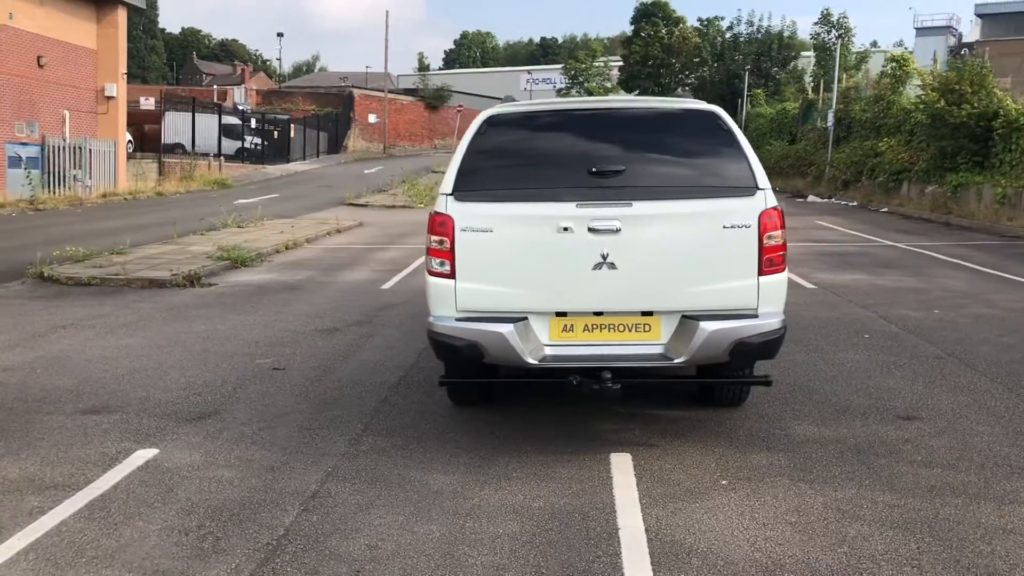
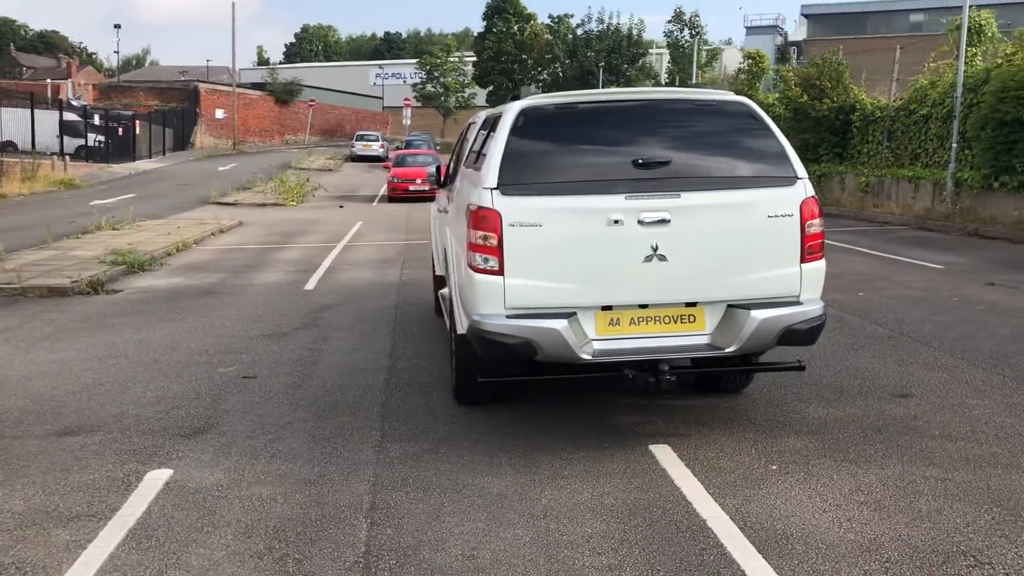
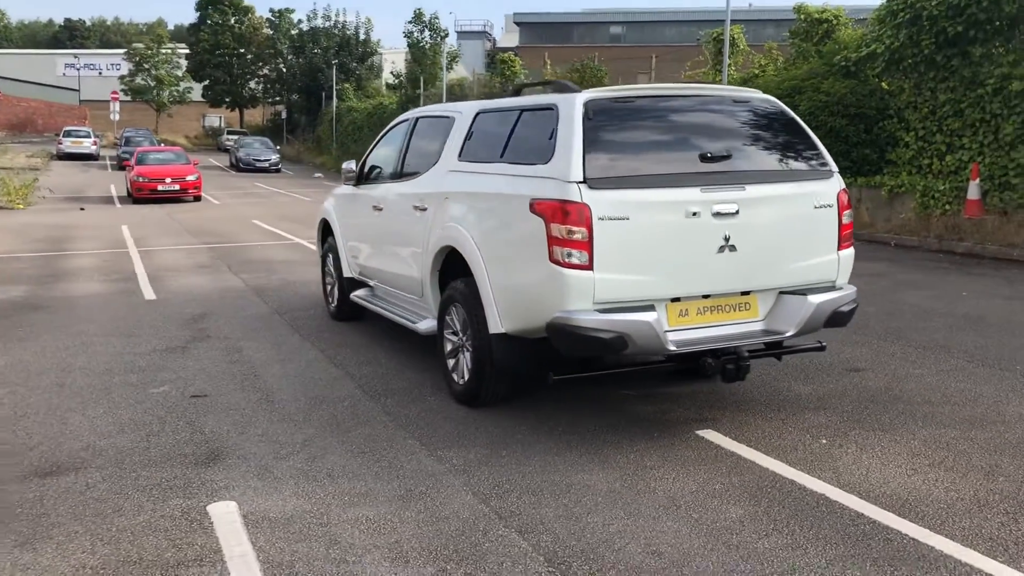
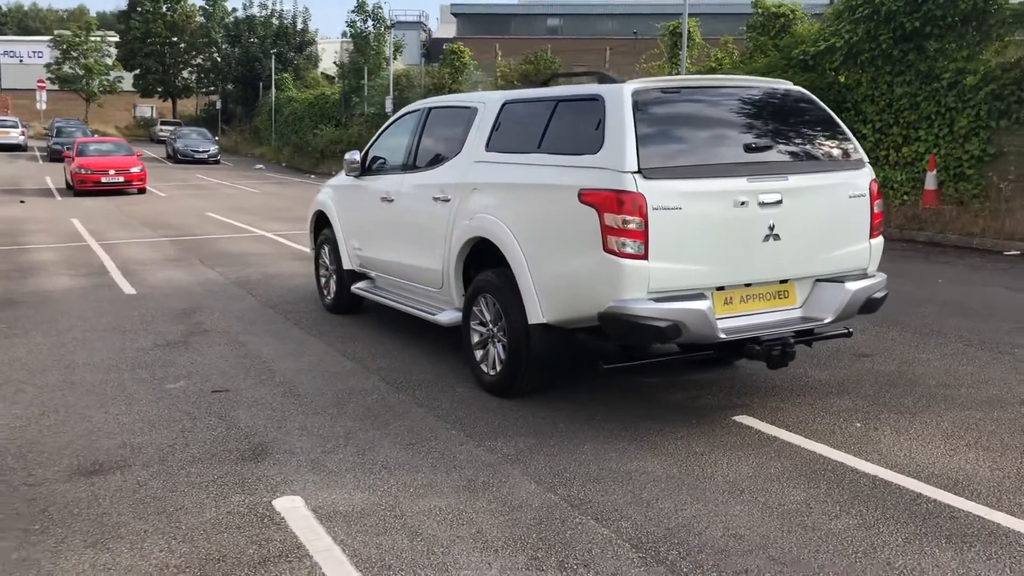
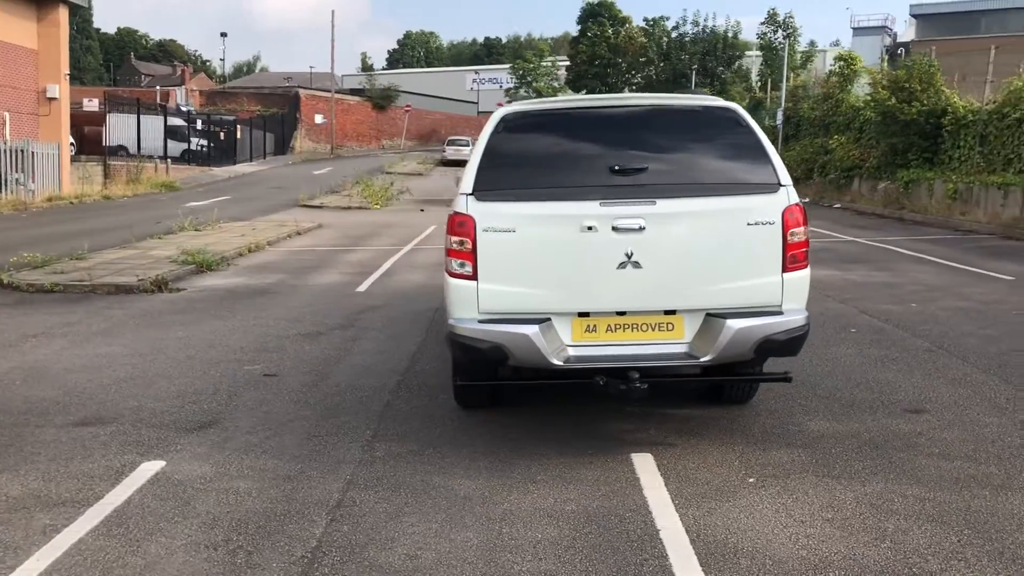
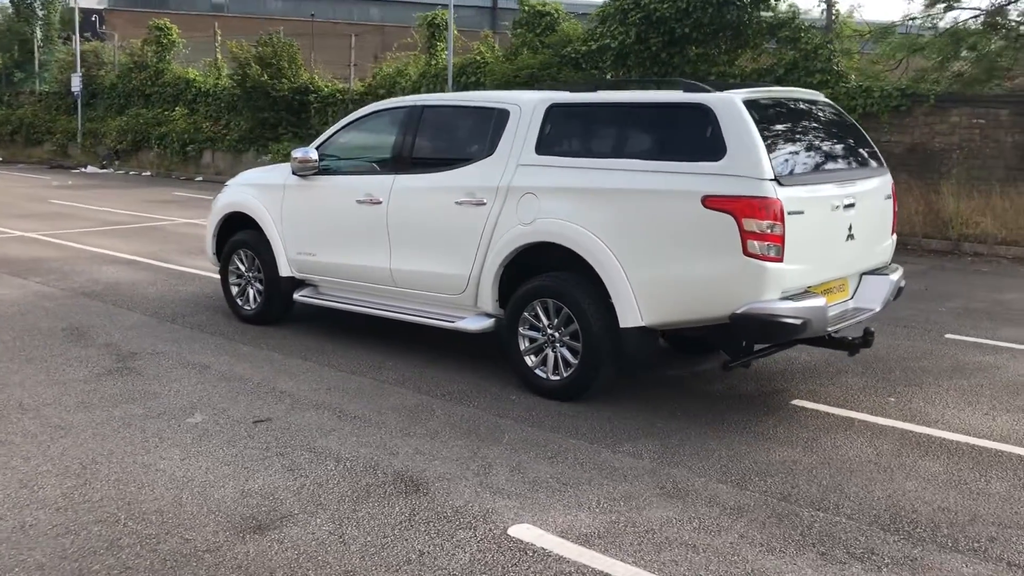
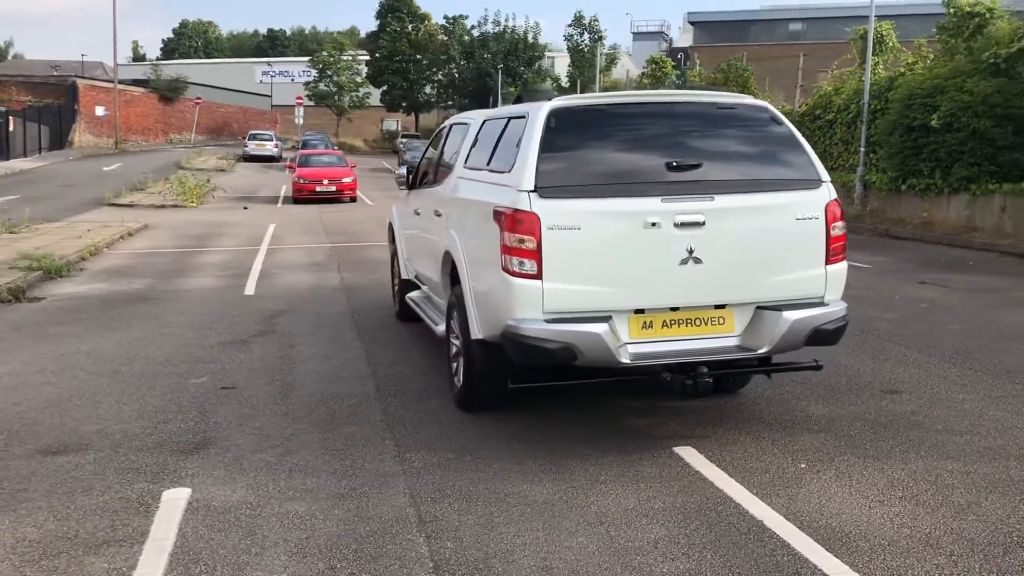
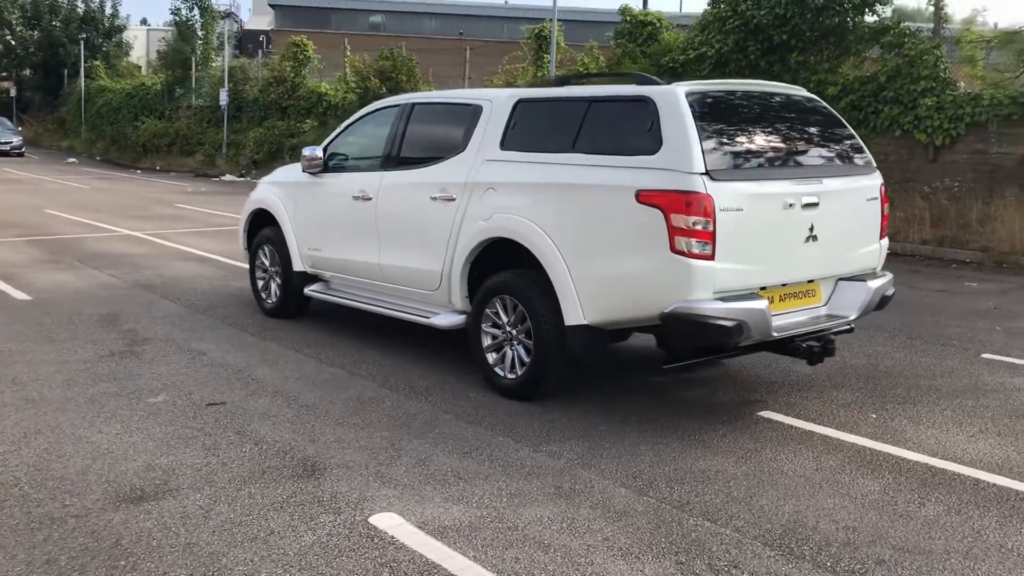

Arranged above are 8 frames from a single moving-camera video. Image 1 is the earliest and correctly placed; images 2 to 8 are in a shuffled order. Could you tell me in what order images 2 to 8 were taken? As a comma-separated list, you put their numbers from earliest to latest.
5, 2, 7, 3, 4, 8, 6
